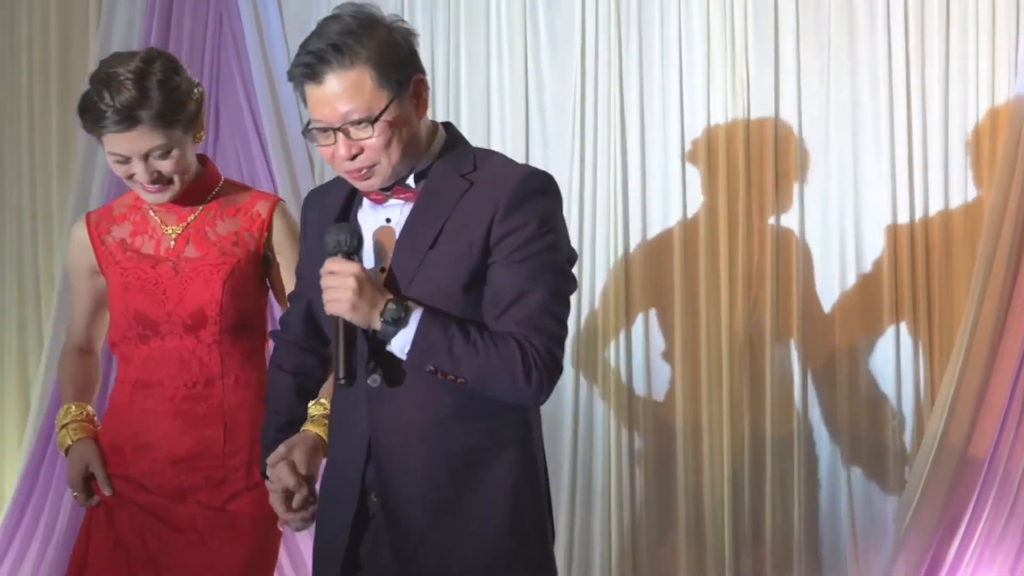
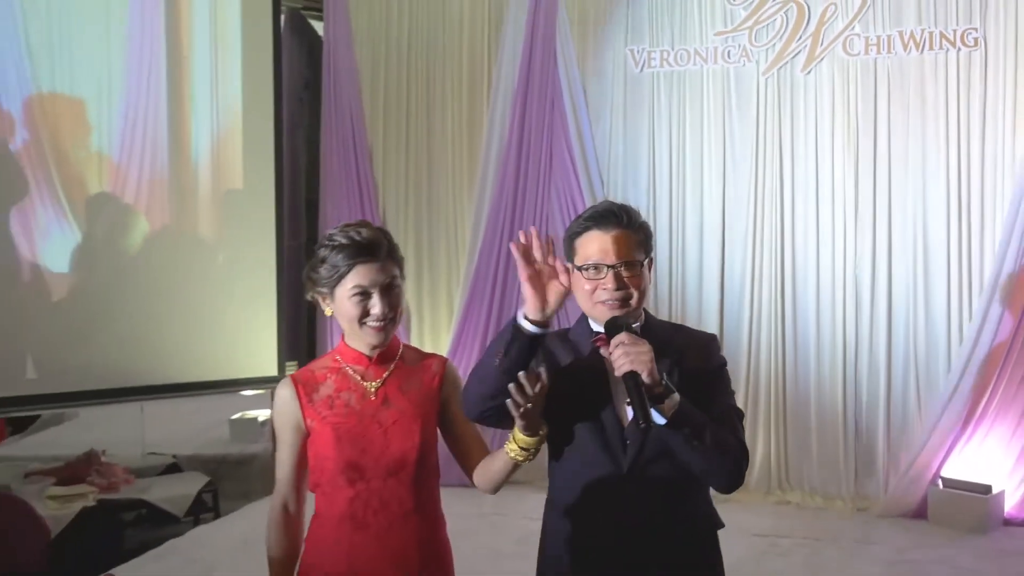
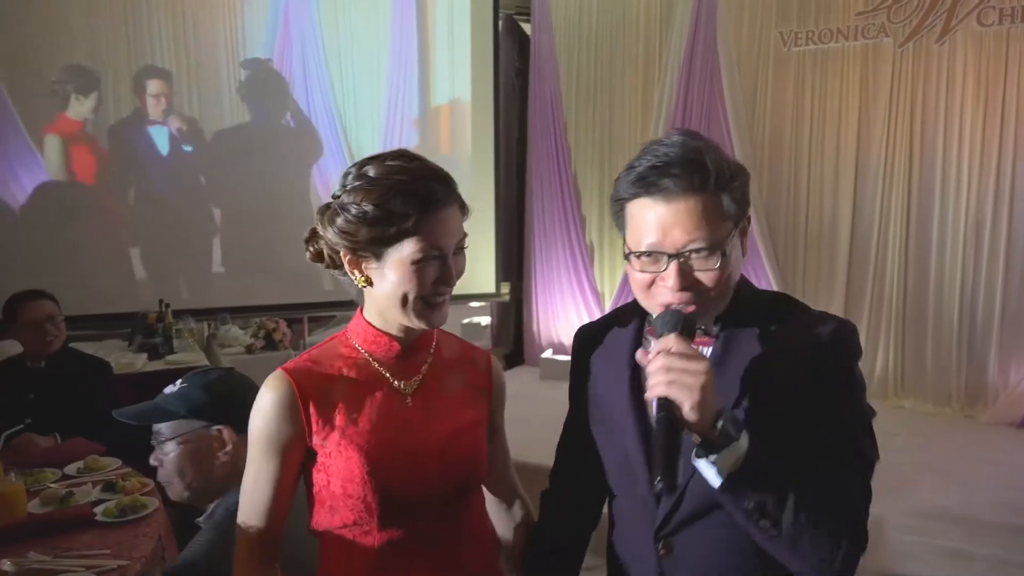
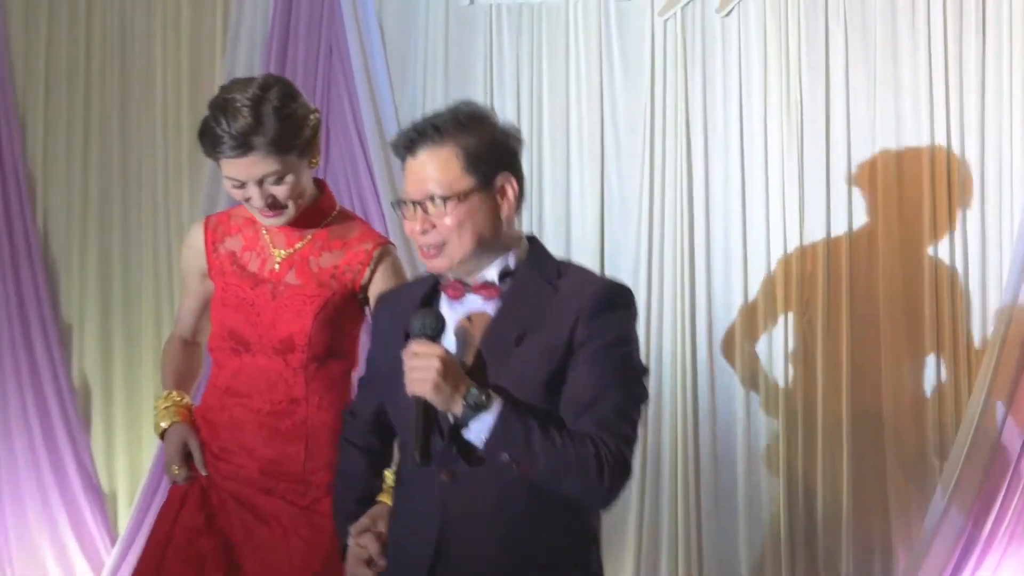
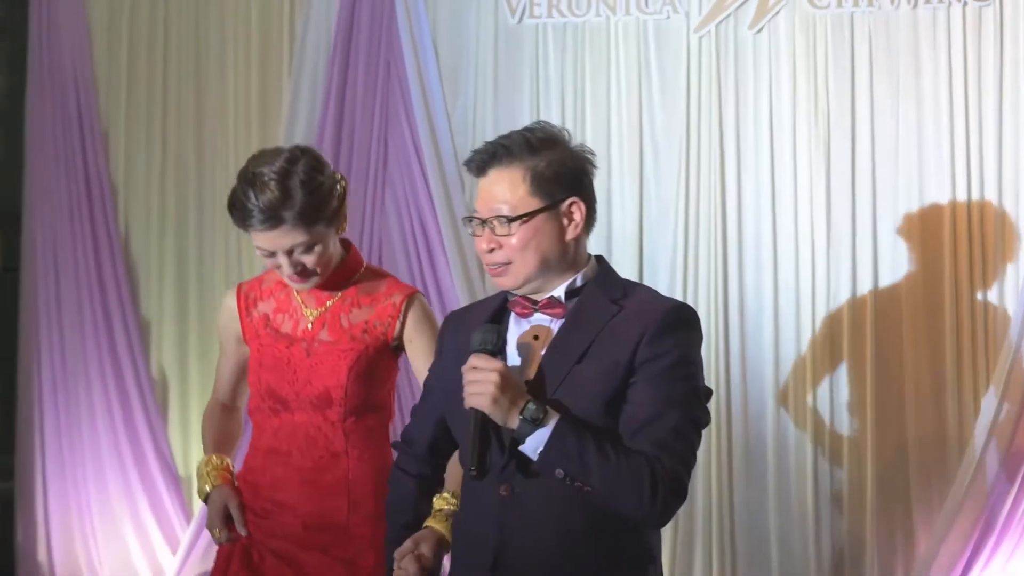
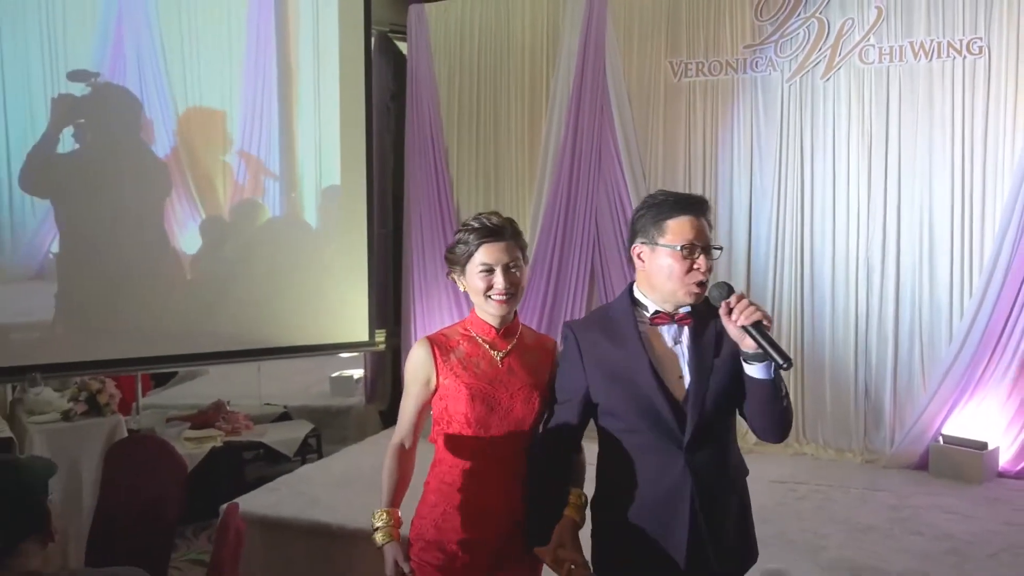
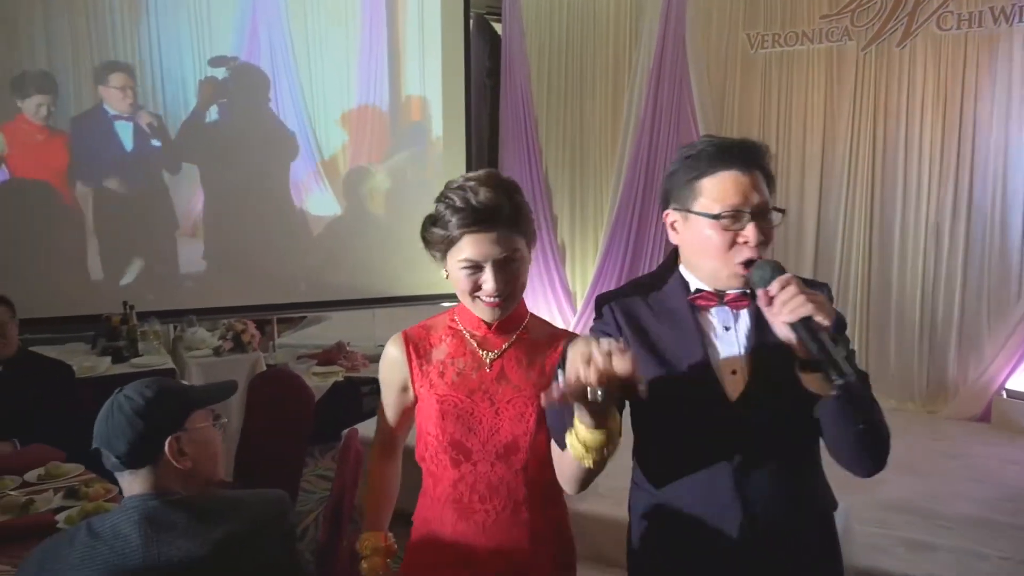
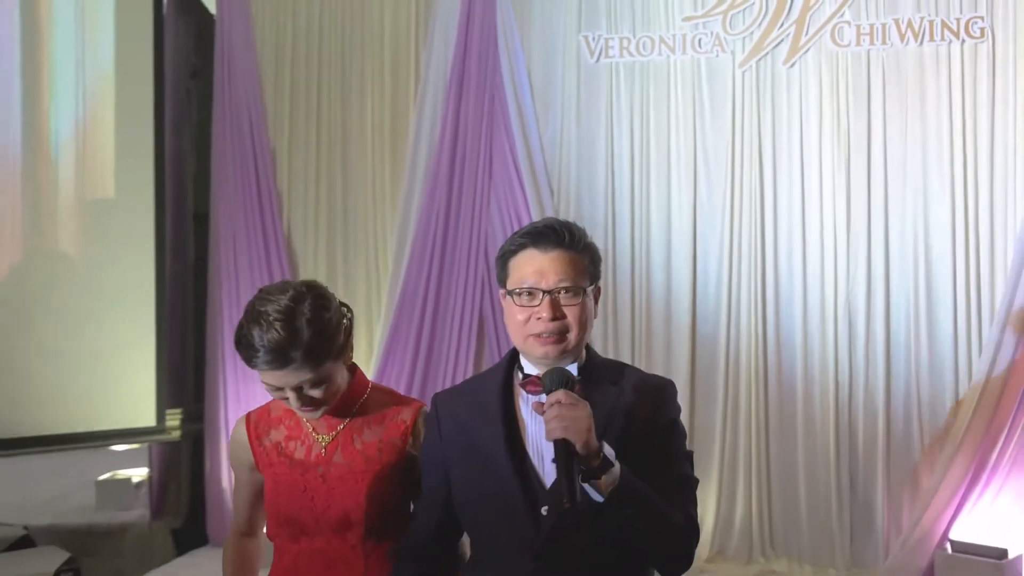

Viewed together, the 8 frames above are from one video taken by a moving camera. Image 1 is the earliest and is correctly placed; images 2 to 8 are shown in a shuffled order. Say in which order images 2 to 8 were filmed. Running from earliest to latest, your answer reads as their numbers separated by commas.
4, 5, 8, 2, 6, 7, 3
